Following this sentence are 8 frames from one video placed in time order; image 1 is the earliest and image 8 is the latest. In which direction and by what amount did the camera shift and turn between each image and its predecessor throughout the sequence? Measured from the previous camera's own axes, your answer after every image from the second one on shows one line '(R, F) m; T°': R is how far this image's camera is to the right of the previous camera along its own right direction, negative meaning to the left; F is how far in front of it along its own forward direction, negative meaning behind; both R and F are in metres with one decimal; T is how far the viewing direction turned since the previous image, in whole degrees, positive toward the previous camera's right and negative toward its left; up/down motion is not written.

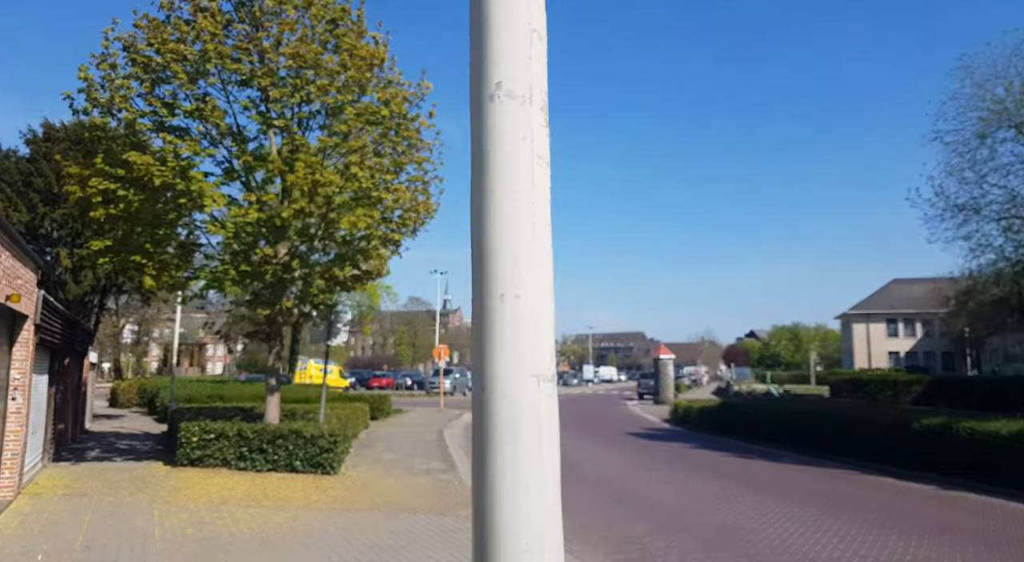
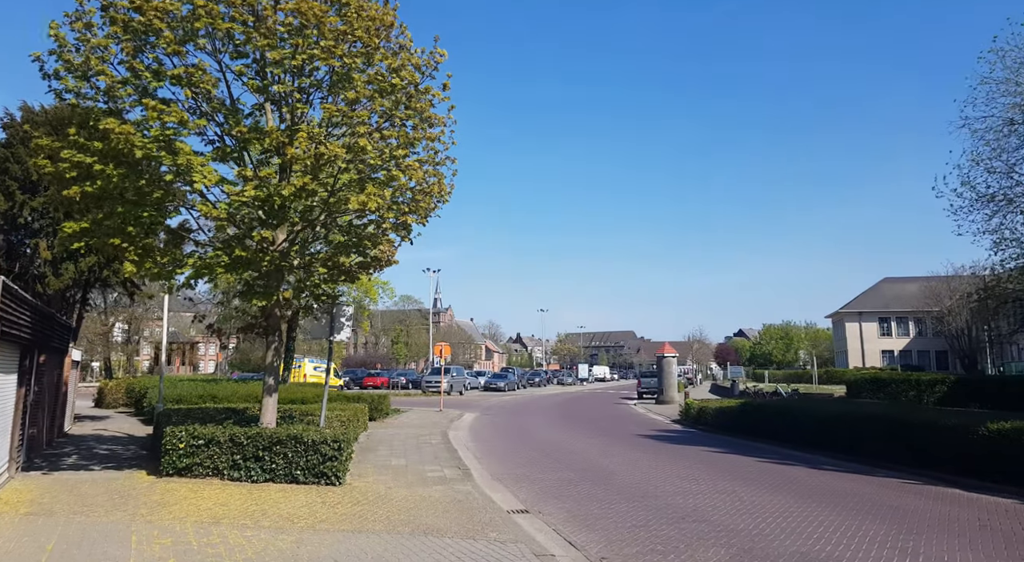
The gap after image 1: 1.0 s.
(-0.5, +1.1) m; +1°
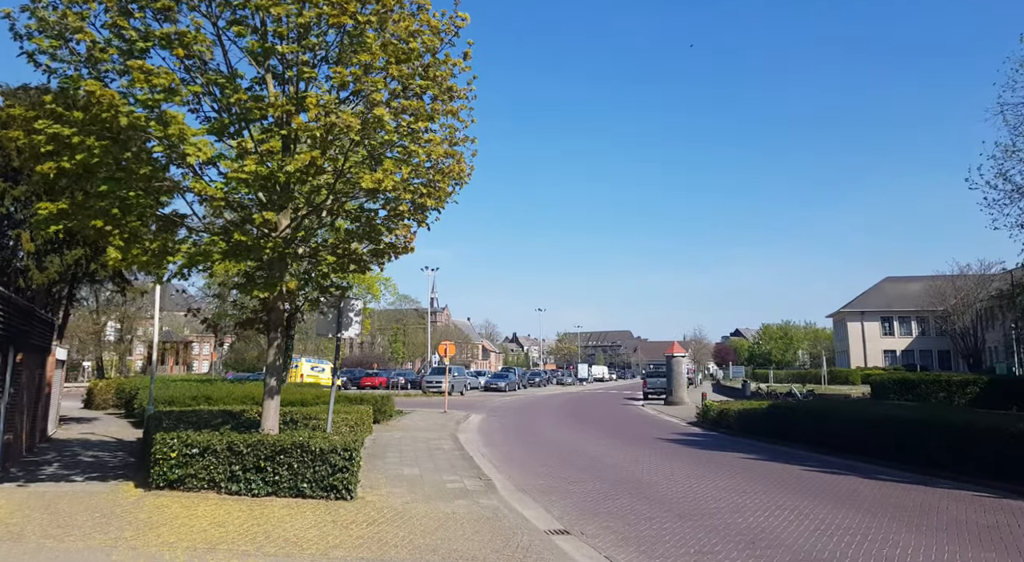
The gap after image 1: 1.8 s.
(-0.5, +1.1) m; 0°
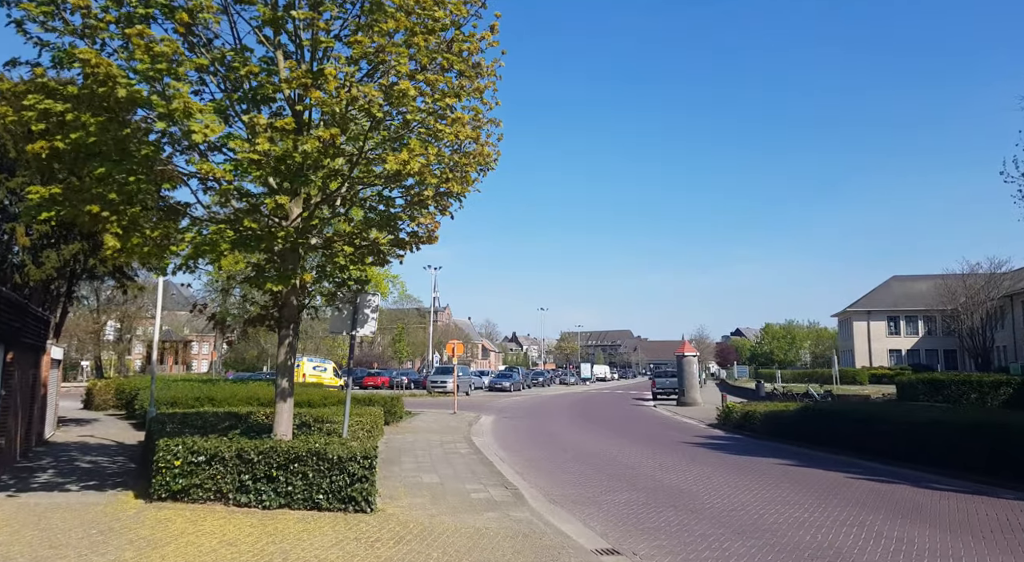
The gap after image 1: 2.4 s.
(-0.4, +0.8) m; 0°
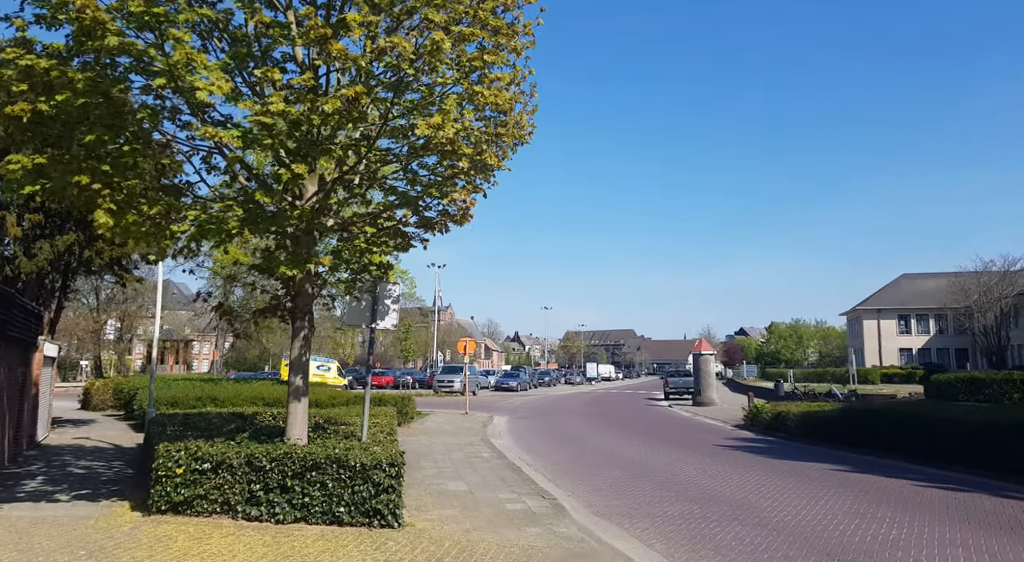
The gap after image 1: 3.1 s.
(-0.5, +1.0) m; 0°
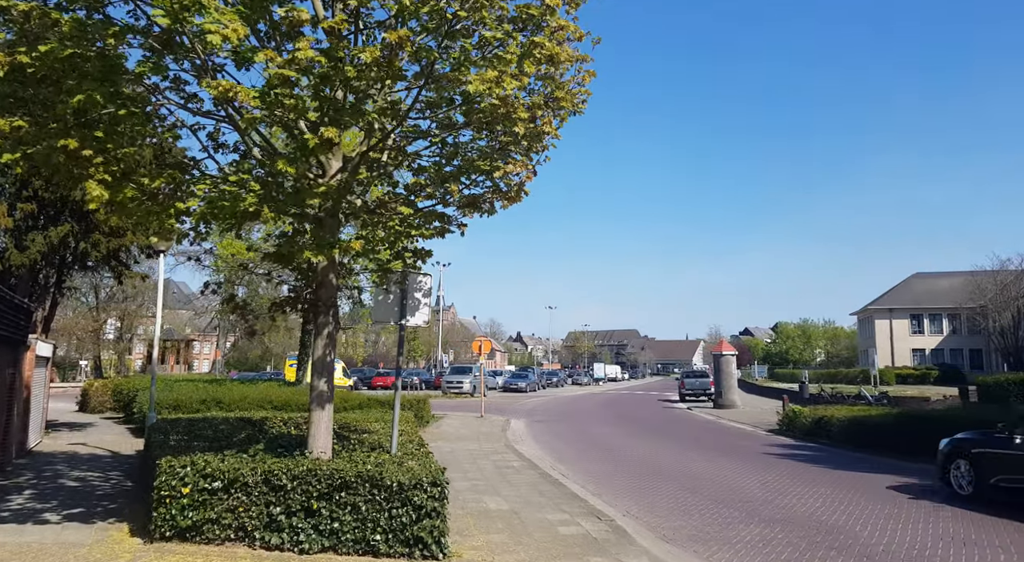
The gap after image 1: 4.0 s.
(-0.5, +1.1) m; 0°
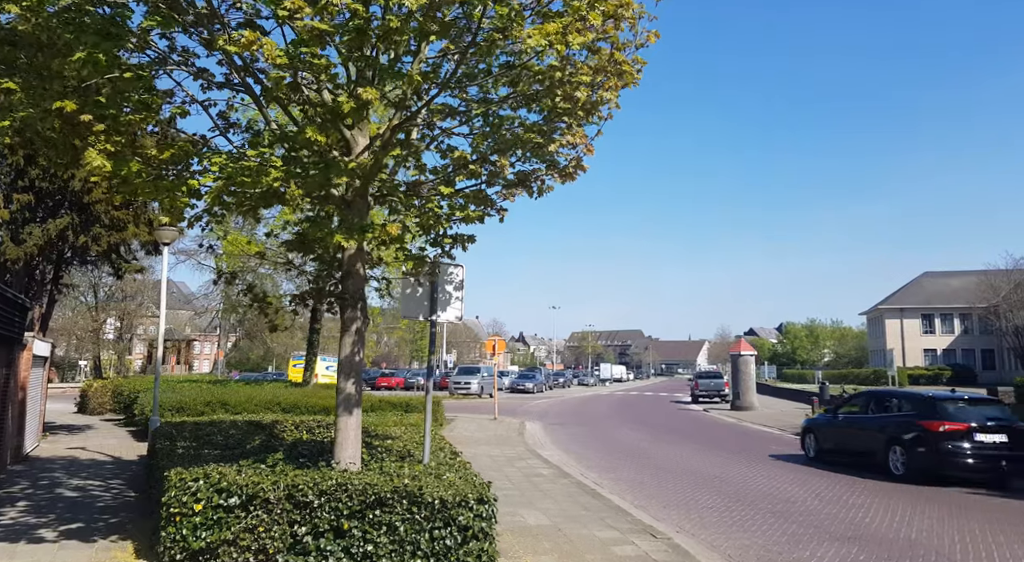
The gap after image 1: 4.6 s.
(-0.4, +0.8) m; 0°
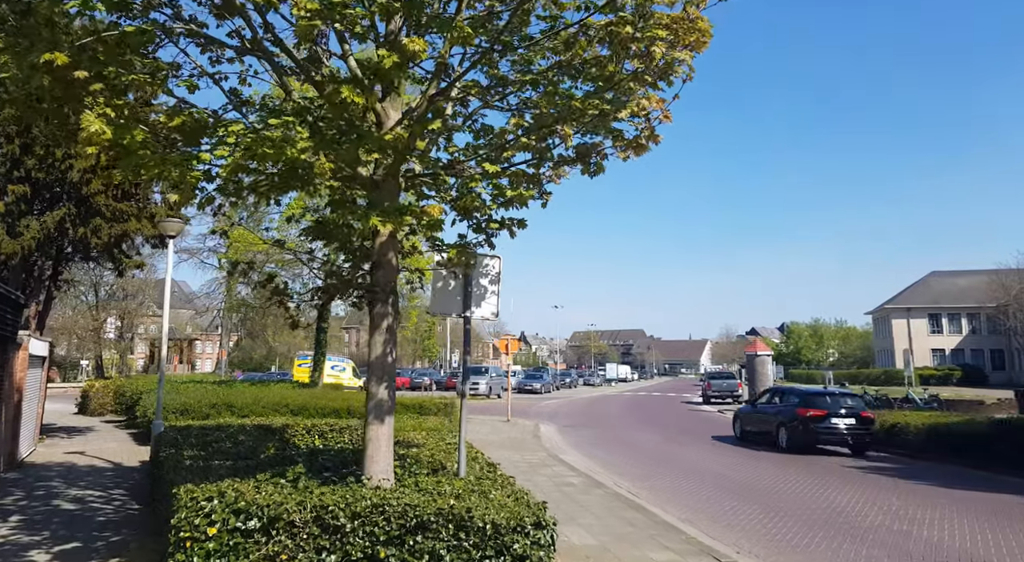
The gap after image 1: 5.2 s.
(-0.4, +0.7) m; 0°
